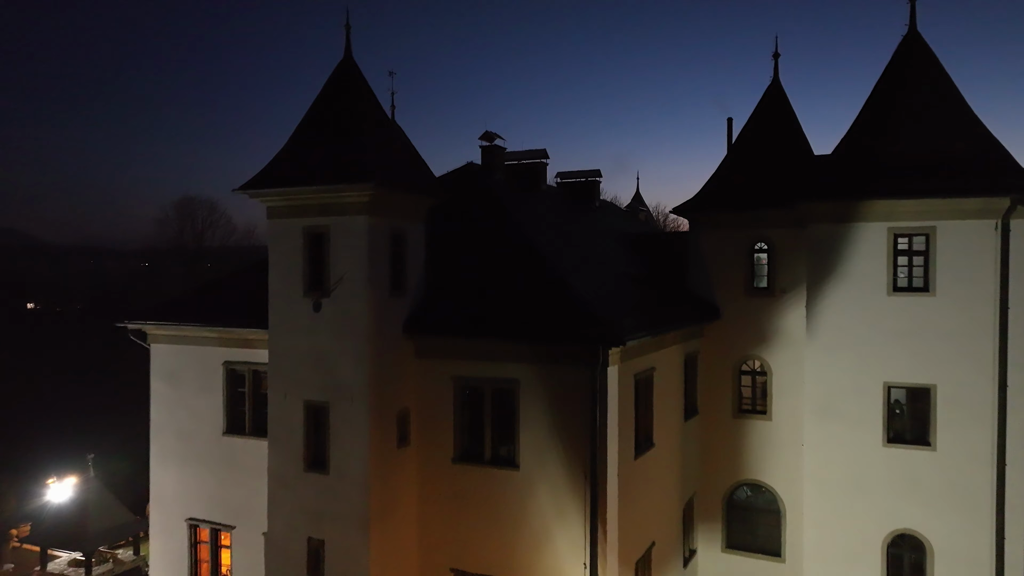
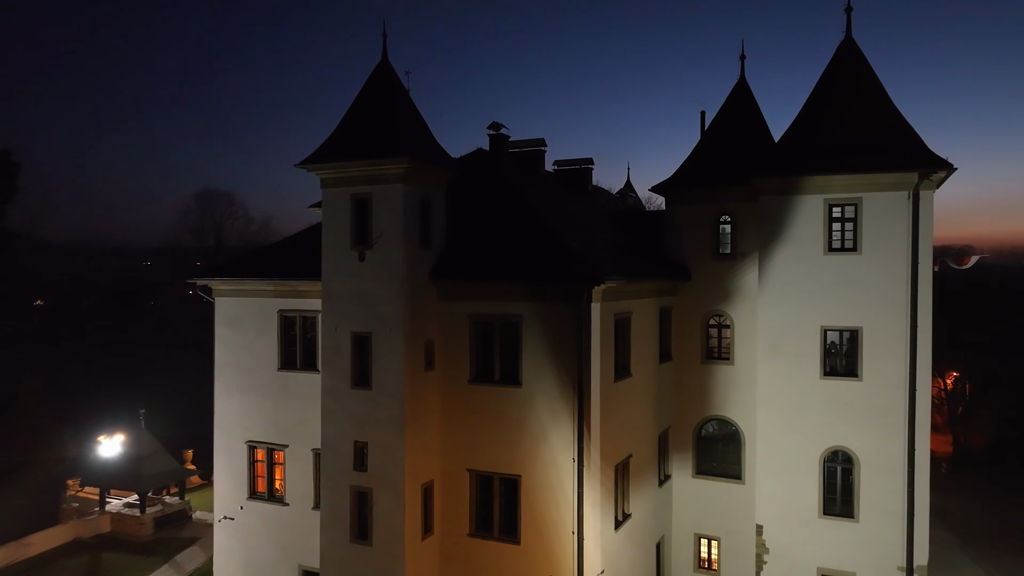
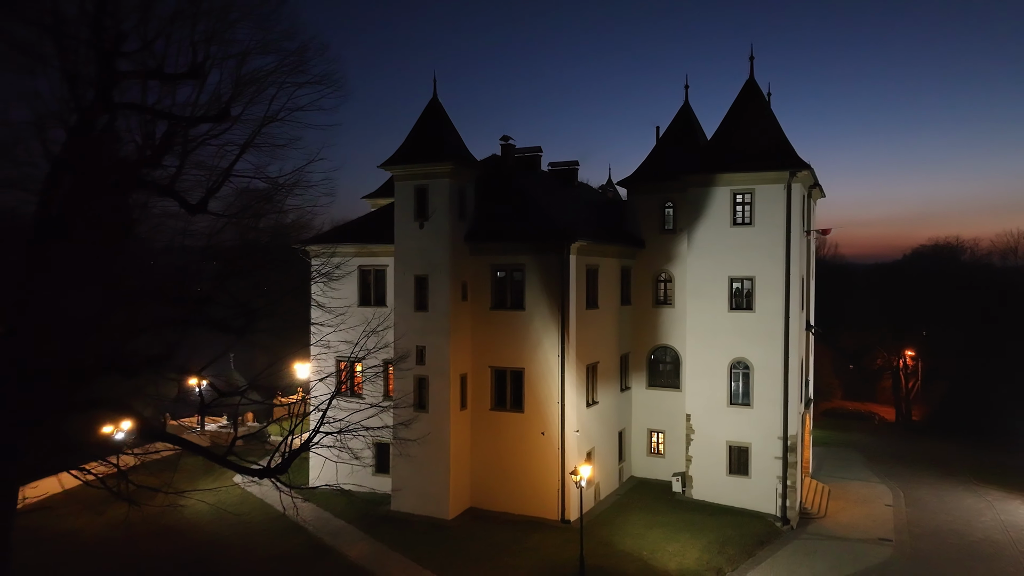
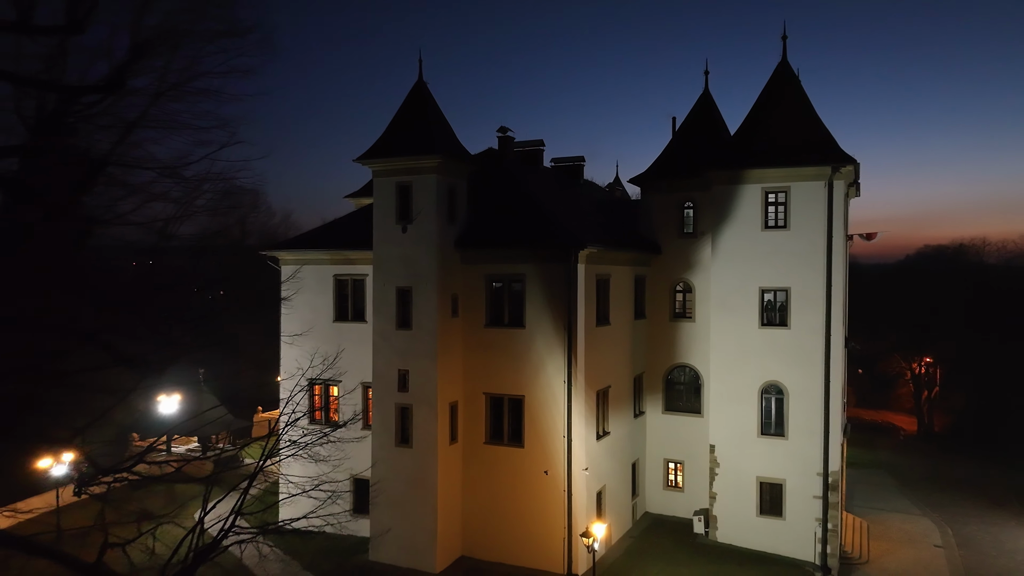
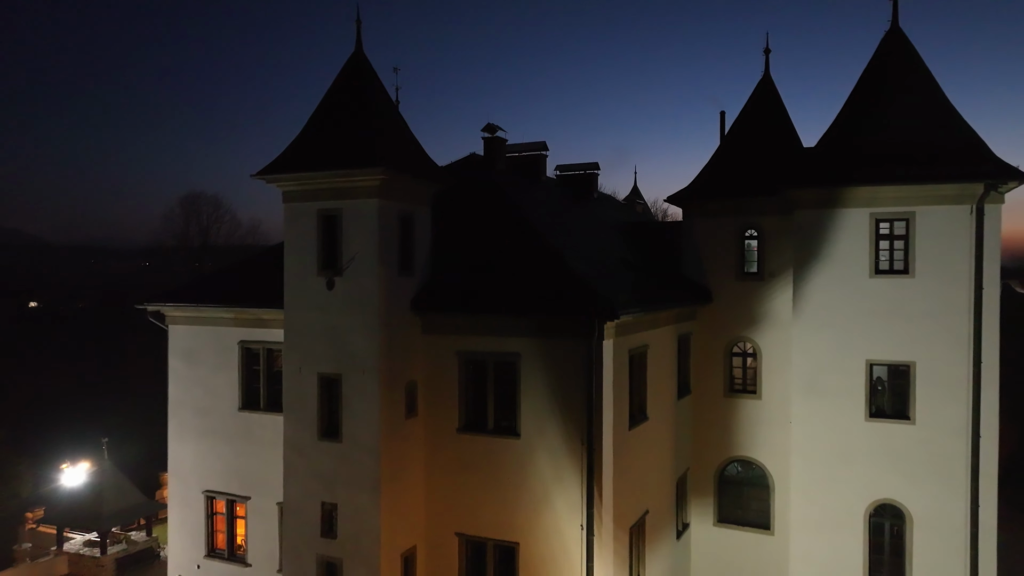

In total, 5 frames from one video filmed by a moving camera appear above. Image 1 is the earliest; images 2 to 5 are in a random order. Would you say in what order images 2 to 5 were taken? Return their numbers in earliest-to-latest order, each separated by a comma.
5, 2, 4, 3
